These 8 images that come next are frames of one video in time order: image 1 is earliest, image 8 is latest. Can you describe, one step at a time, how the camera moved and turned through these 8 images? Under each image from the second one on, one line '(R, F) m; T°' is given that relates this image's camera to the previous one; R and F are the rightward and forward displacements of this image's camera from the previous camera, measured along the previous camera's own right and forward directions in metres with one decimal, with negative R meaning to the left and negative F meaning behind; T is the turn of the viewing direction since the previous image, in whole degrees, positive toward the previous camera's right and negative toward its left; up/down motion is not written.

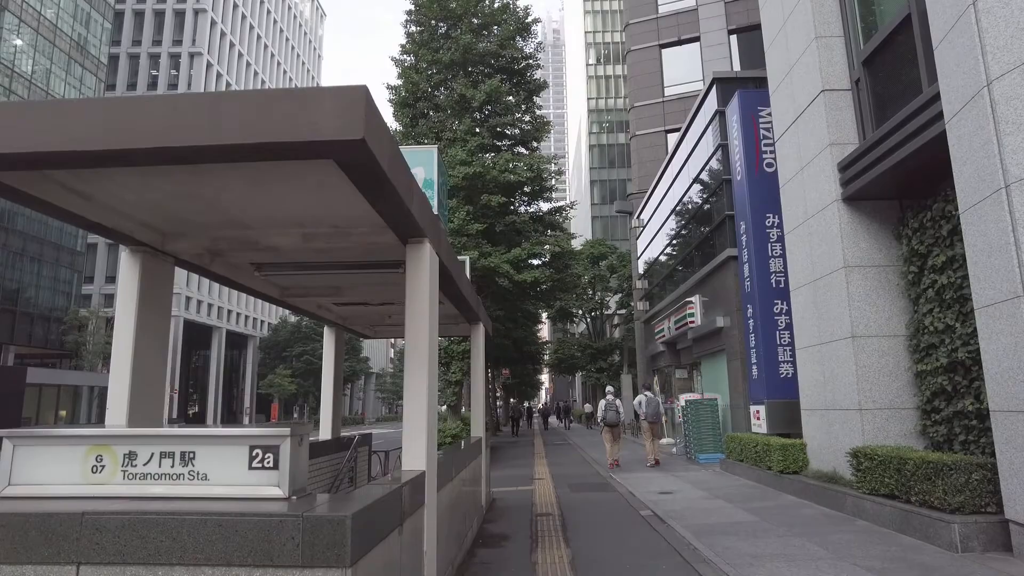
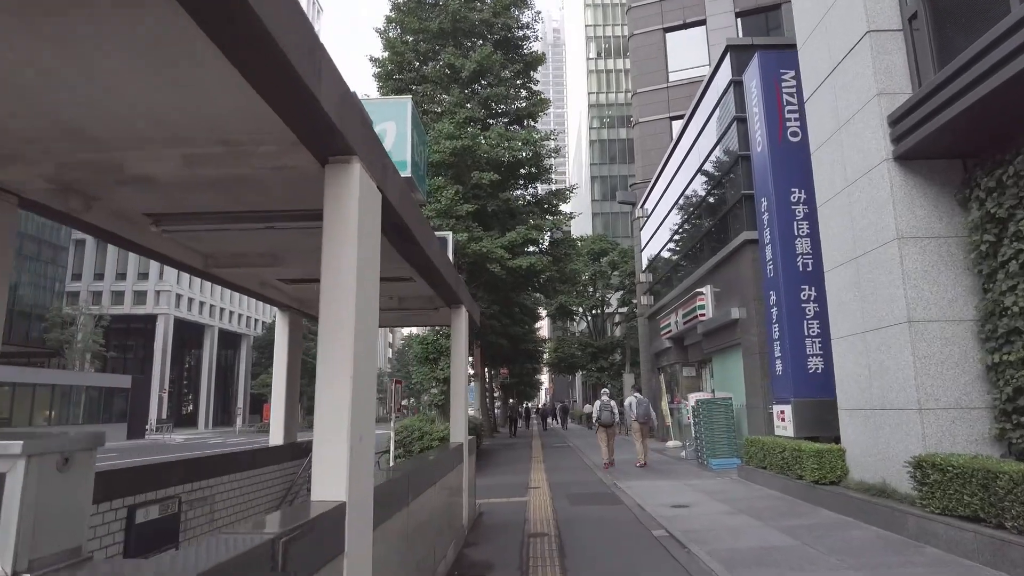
(+0.1, +1.5) m; 0°
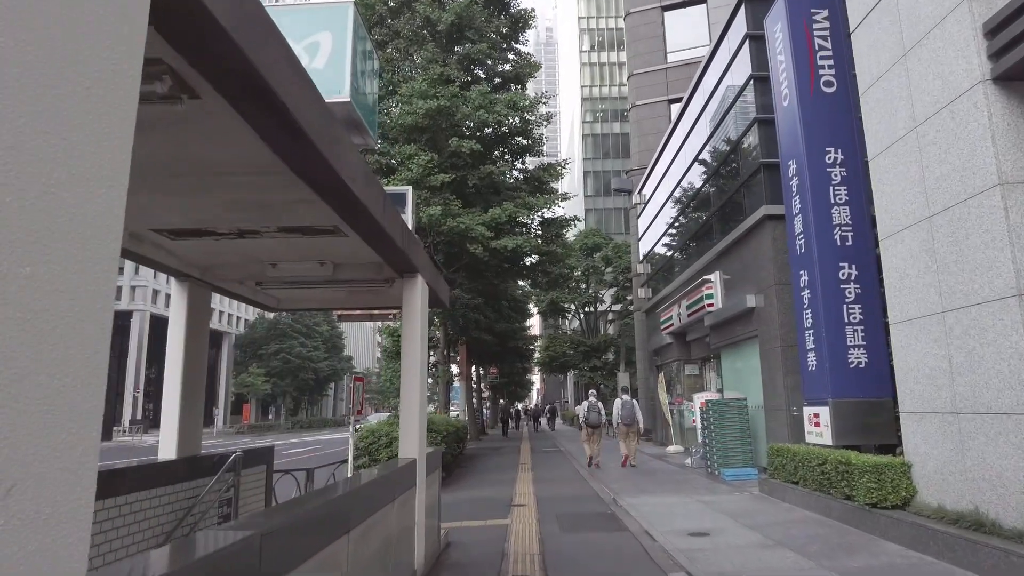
(+0.2, +1.9) m; +1°
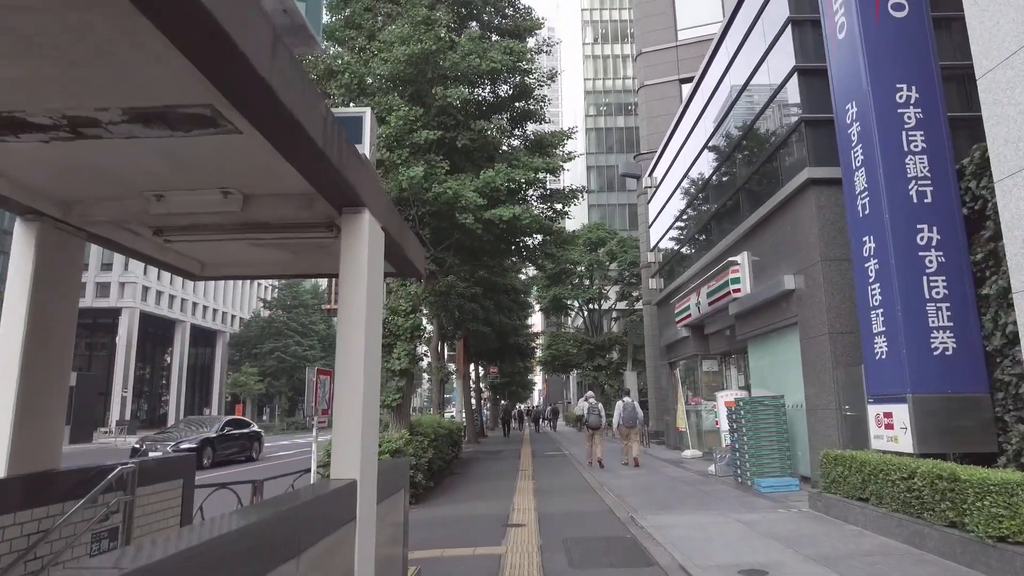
(+0.1, +1.8) m; 0°
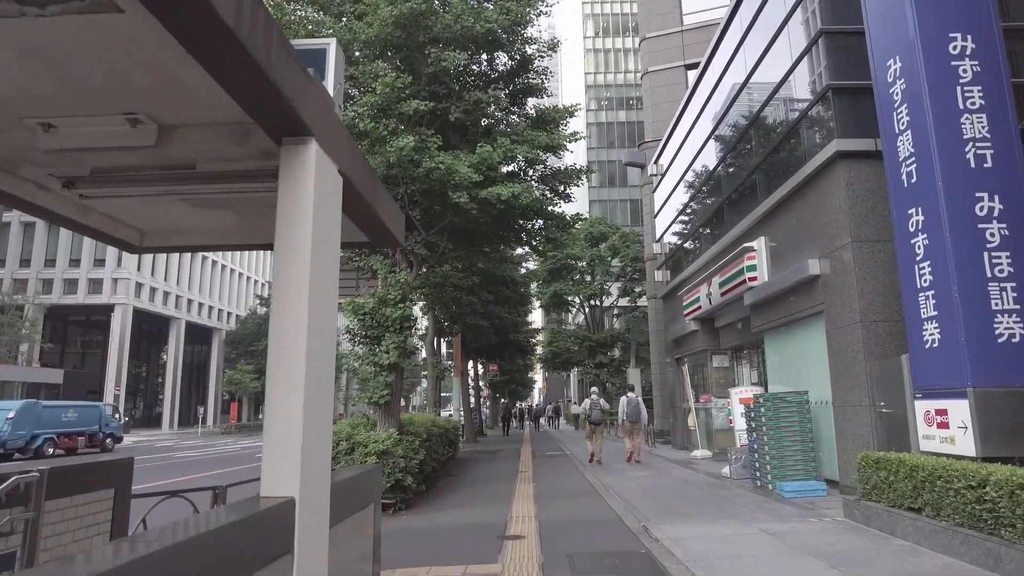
(0.0, +1.0) m; 0°
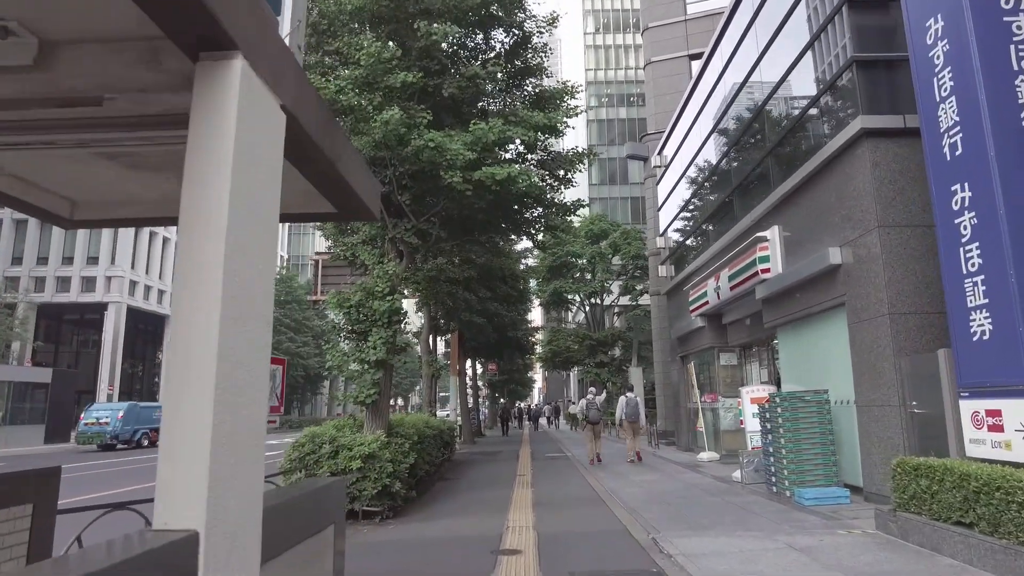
(0.0, +0.8) m; 0°
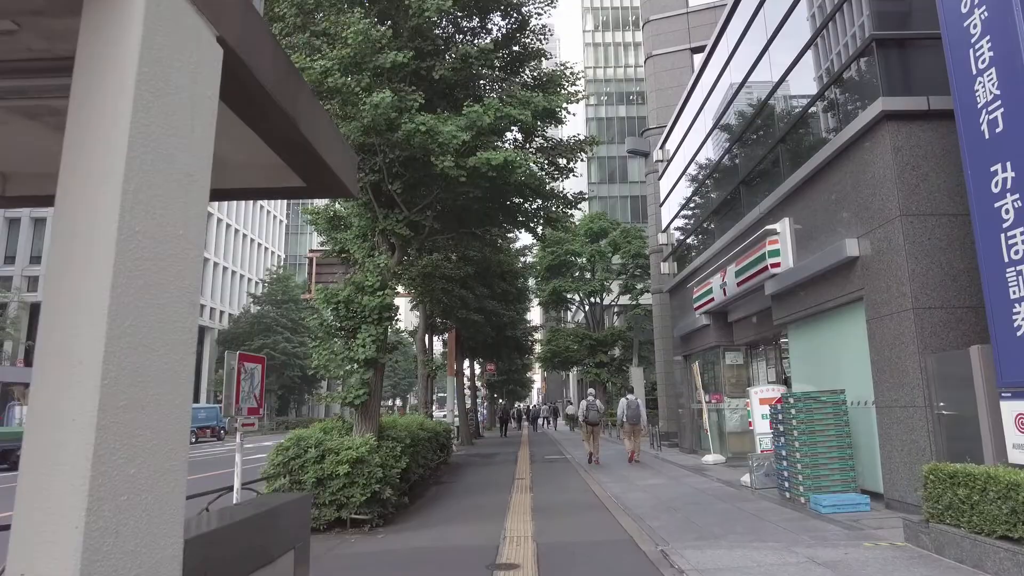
(0.0, +0.5) m; 0°
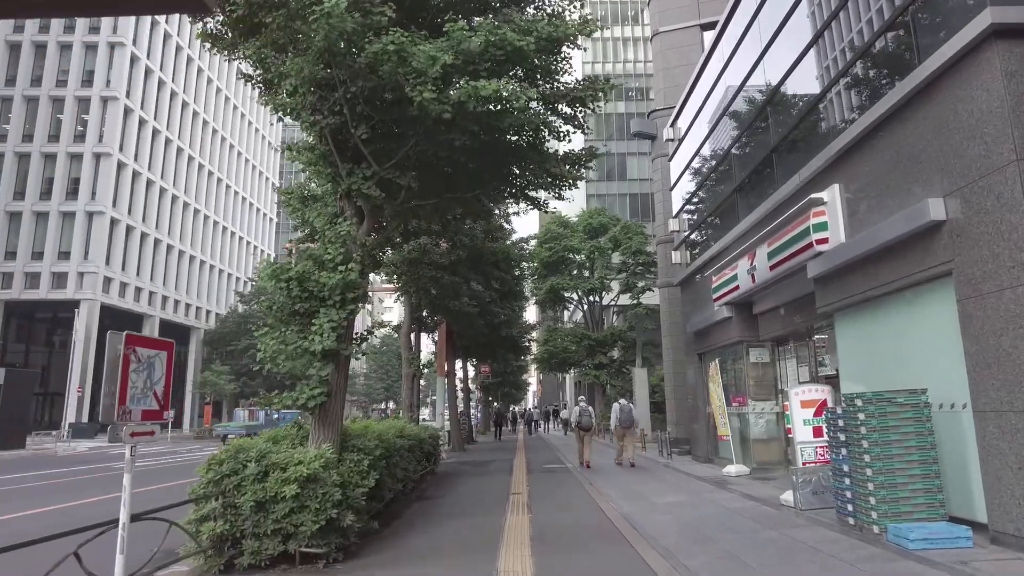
(0.0, +1.9) m; 0°
